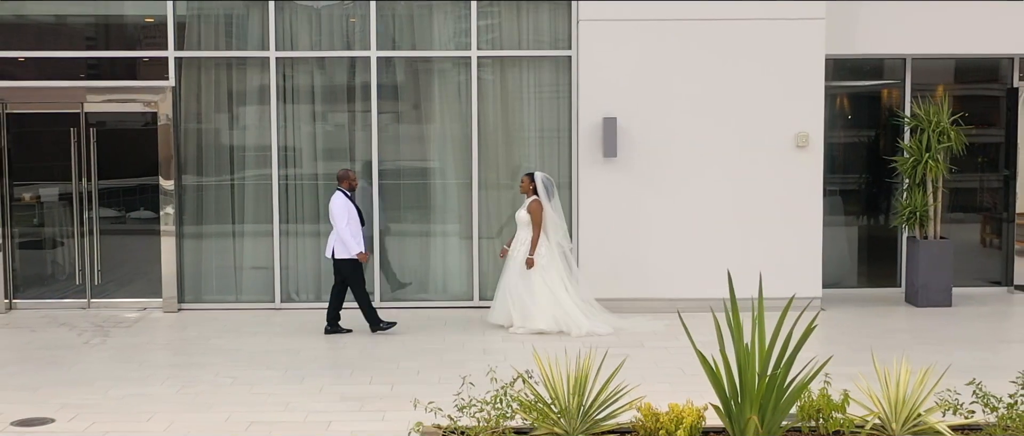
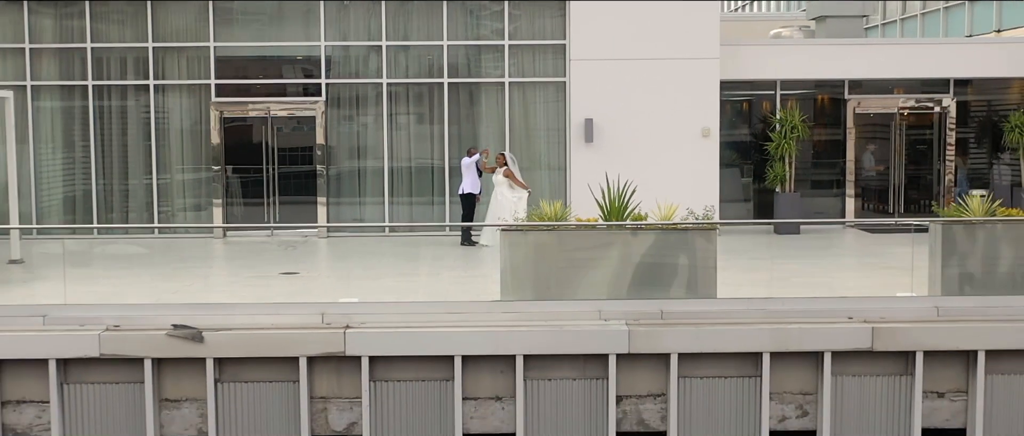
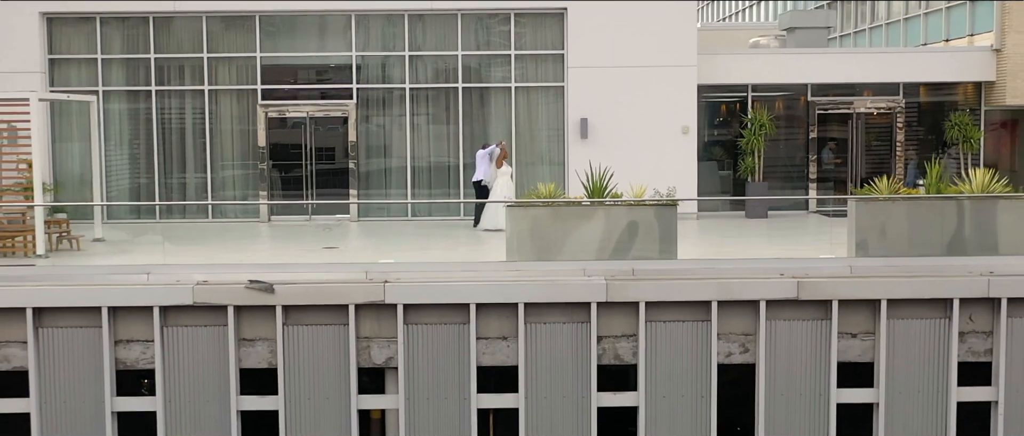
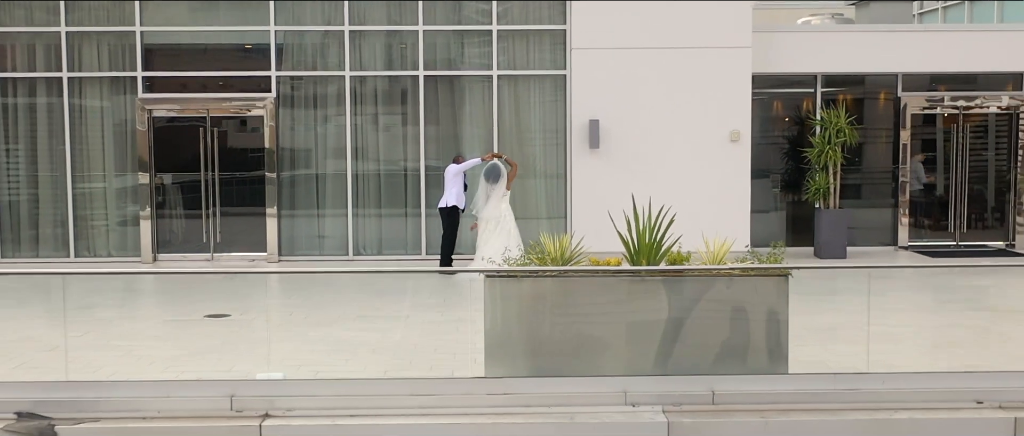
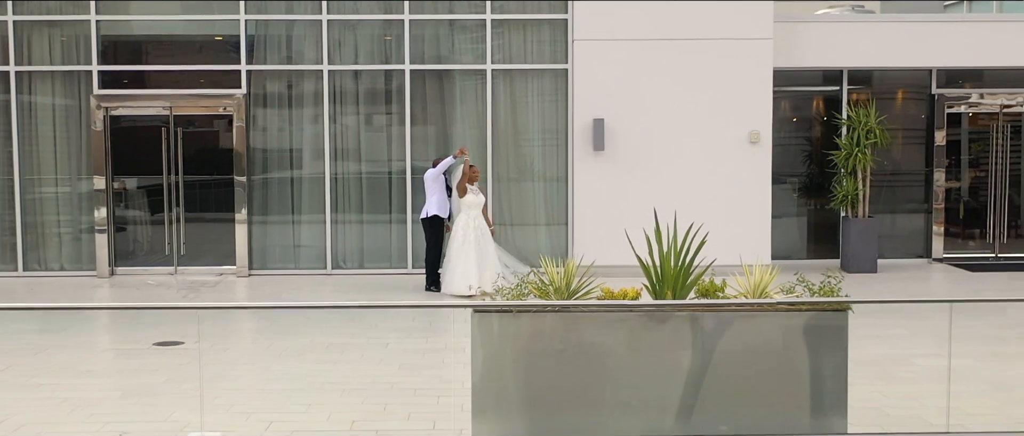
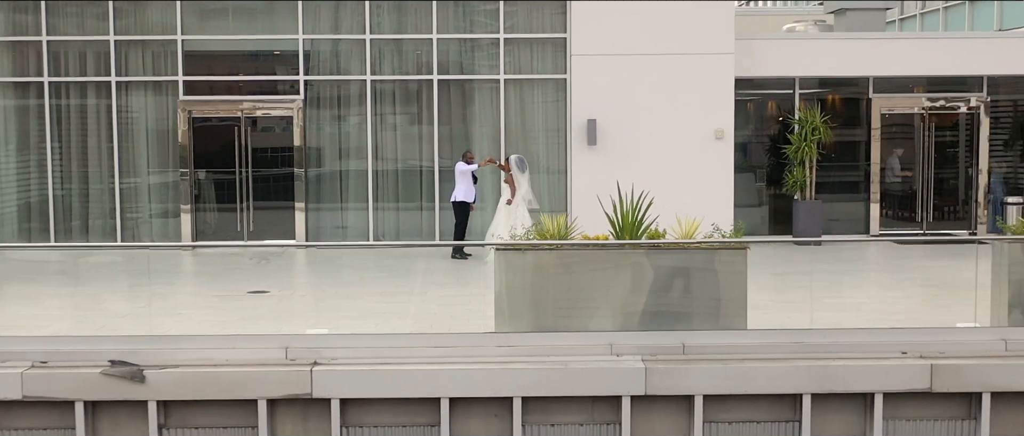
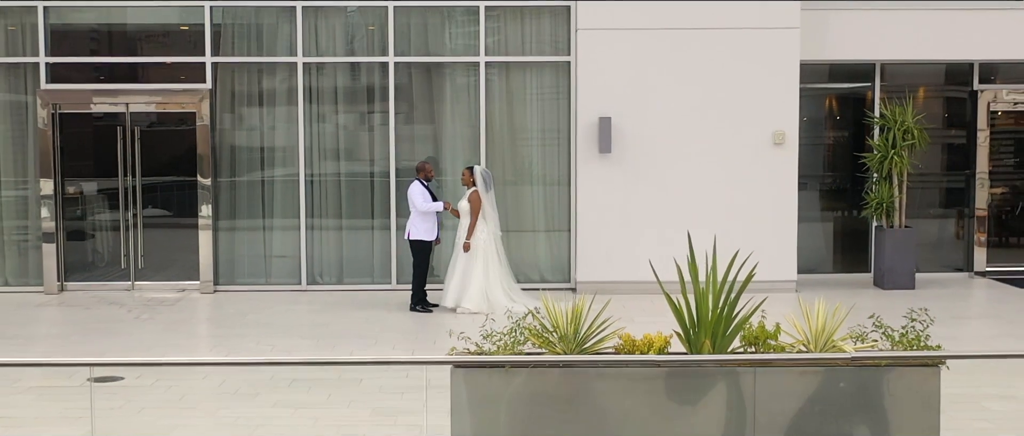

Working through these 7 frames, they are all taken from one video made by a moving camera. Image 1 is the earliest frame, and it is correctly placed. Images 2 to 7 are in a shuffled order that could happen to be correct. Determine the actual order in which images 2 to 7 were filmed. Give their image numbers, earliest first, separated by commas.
7, 5, 4, 6, 2, 3
